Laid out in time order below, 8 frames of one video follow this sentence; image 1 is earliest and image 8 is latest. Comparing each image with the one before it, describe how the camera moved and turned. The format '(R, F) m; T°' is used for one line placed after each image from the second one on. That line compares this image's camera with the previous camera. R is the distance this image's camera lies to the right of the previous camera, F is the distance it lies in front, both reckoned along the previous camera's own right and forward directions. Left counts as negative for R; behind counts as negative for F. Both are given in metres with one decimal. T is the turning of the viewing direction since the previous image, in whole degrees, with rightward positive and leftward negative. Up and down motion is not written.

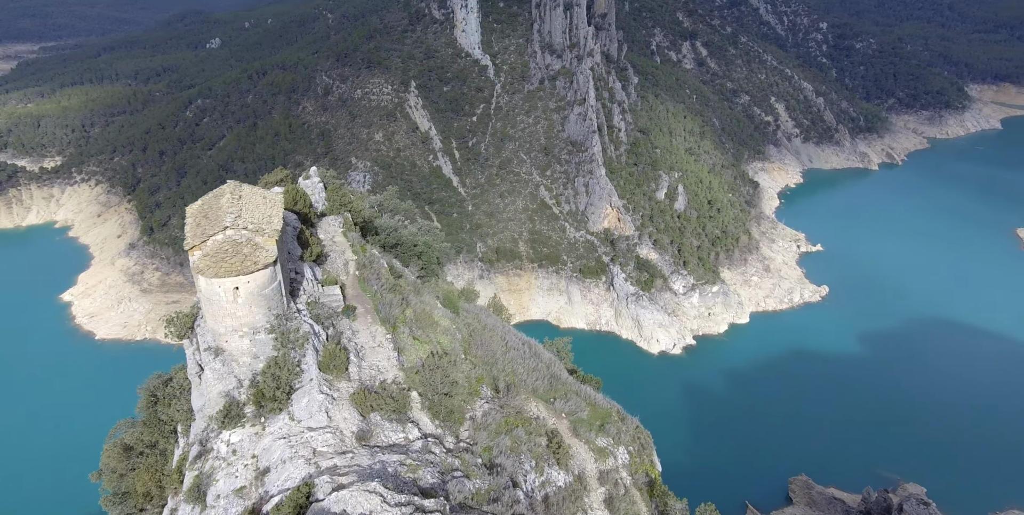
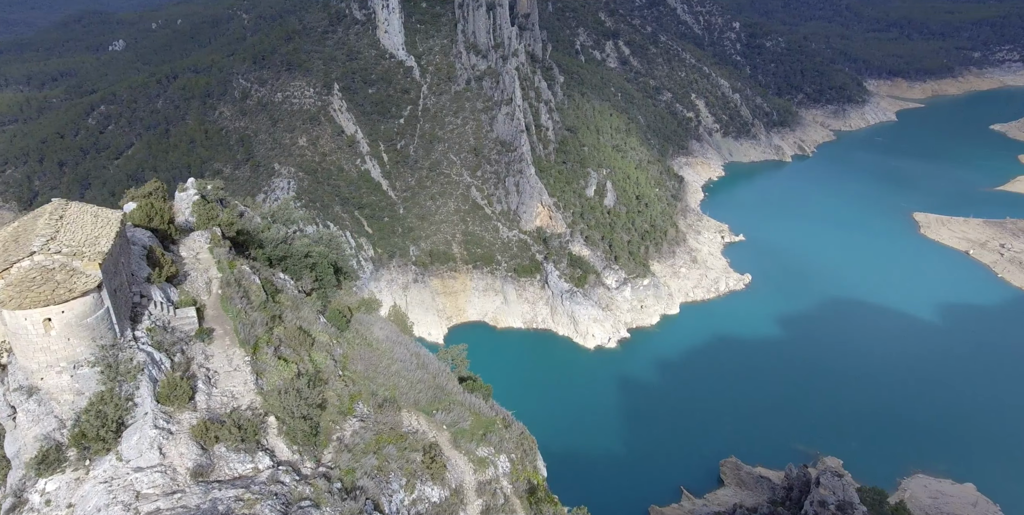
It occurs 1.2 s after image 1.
(+1.7, +0.5) m; +6°
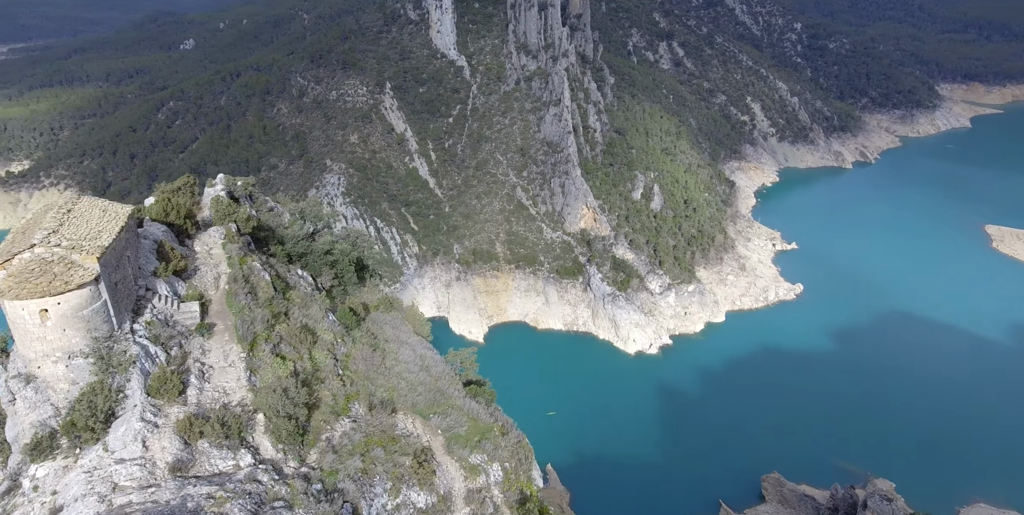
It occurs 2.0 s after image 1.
(+1.2, +0.3) m; -4°
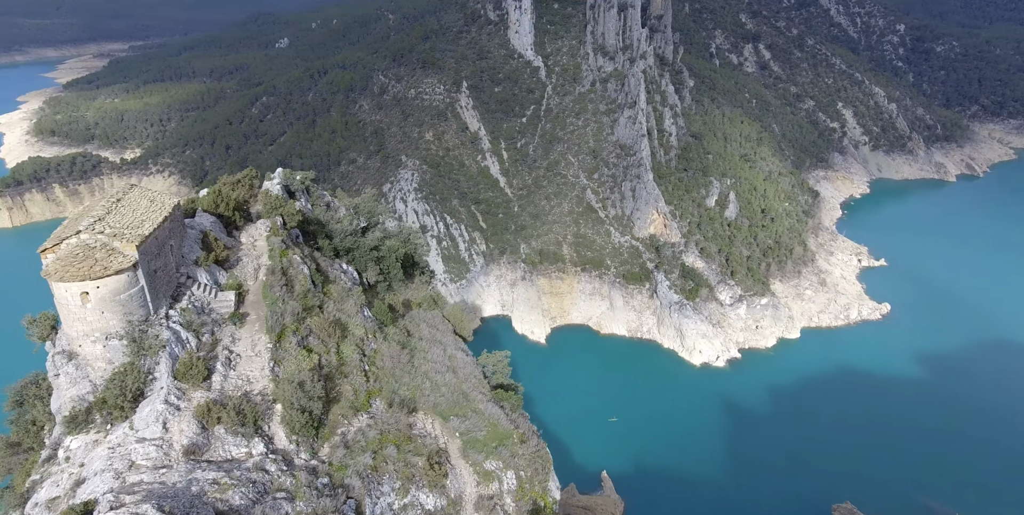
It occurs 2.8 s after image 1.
(+1.1, +0.2) m; -6°
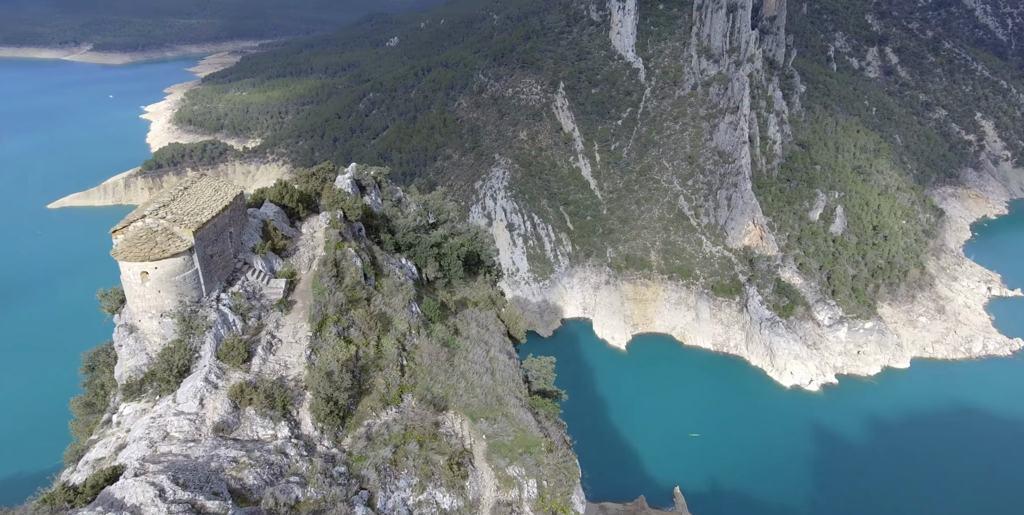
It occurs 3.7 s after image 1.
(+1.4, +0.2) m; -8°
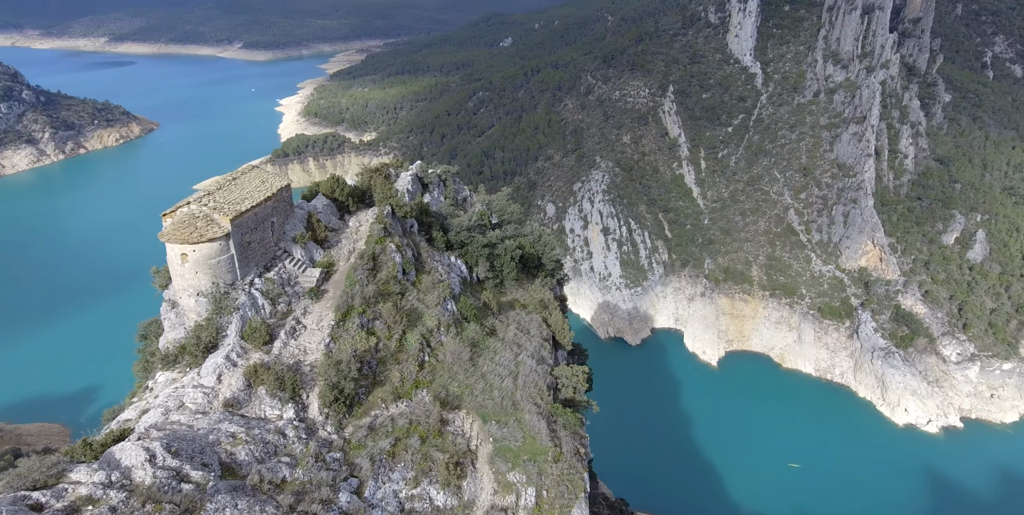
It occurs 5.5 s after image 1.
(+2.1, +0.2) m; -9°
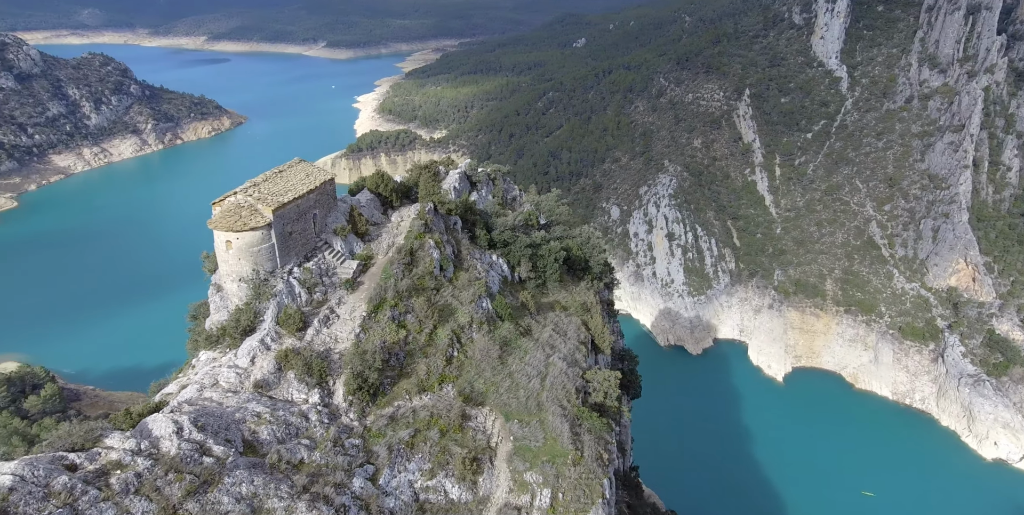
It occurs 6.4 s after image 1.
(+1.0, 0.0) m; -6°
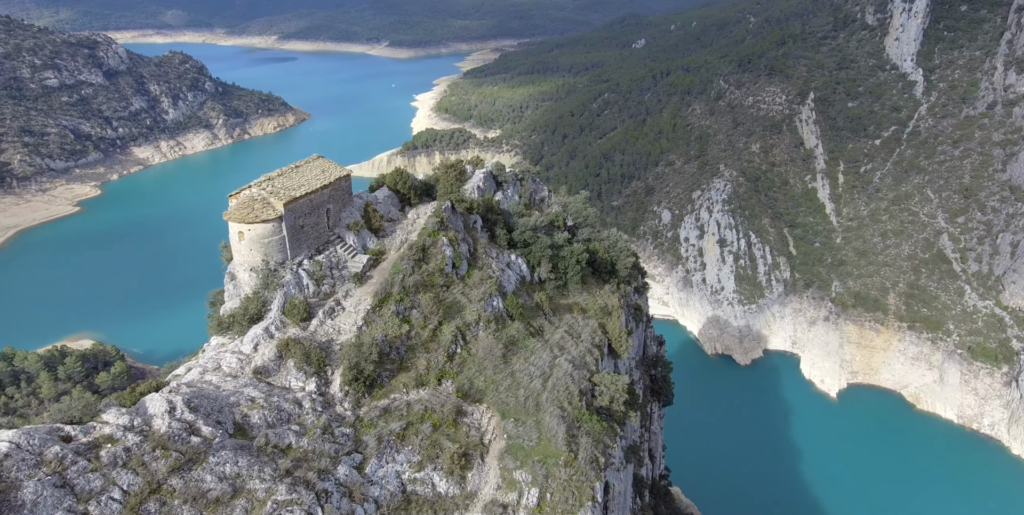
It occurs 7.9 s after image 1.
(+1.4, 0.0) m; -5°
